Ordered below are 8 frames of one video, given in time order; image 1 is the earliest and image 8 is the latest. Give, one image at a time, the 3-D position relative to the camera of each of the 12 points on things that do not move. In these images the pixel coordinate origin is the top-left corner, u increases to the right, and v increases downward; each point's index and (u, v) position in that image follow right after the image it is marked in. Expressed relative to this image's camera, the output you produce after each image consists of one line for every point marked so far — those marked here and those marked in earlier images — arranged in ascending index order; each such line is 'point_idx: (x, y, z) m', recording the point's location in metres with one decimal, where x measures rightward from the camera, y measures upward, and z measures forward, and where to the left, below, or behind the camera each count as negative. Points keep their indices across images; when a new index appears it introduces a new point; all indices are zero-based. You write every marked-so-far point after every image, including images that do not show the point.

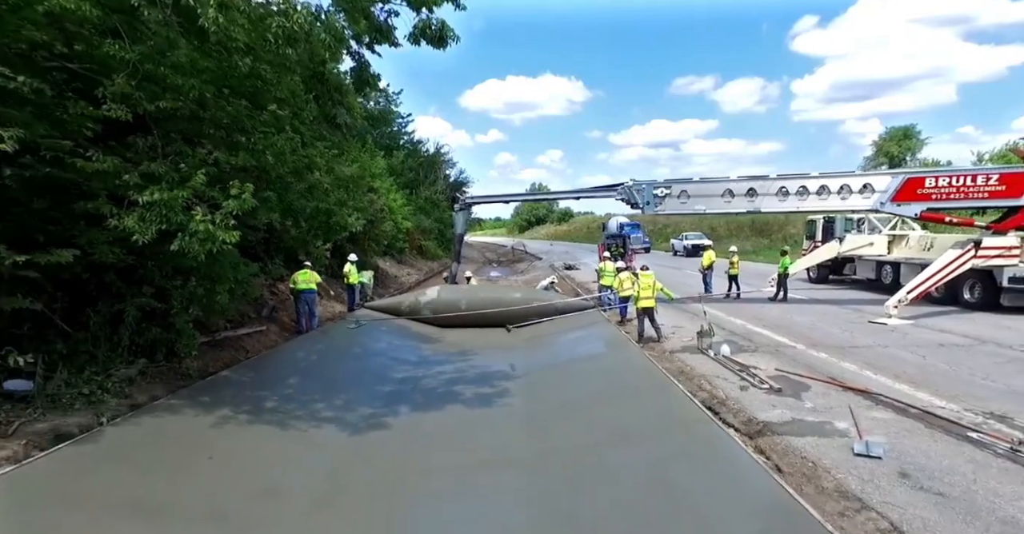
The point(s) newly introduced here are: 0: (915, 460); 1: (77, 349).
0: (+3.4, -1.6, +4.3) m
1: (-4.9, -1.0, +5.8) m
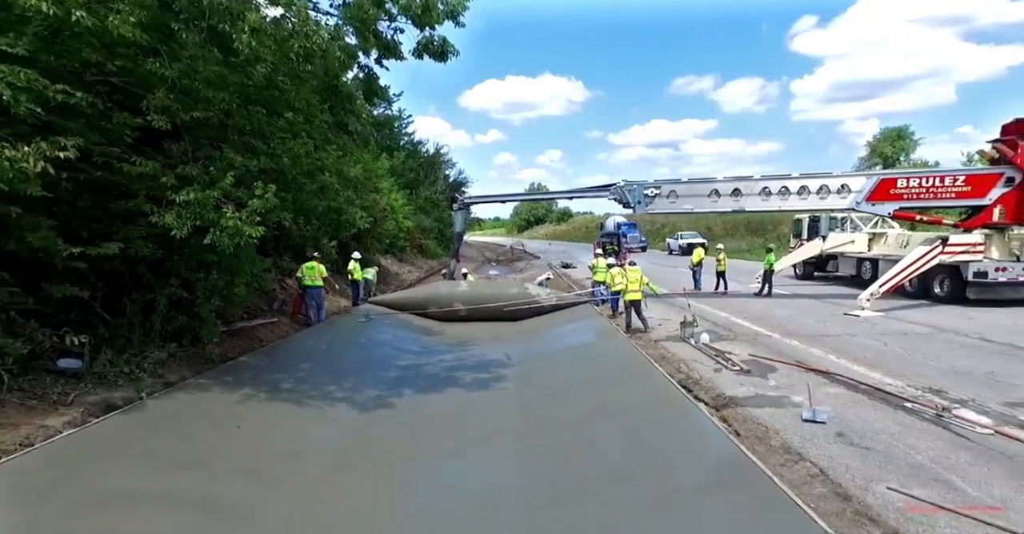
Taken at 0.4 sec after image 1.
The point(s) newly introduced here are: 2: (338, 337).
0: (+3.4, -1.6, +5.0) m
1: (-5.0, -0.9, +6.5) m
2: (-3.5, -1.4, +10.2) m
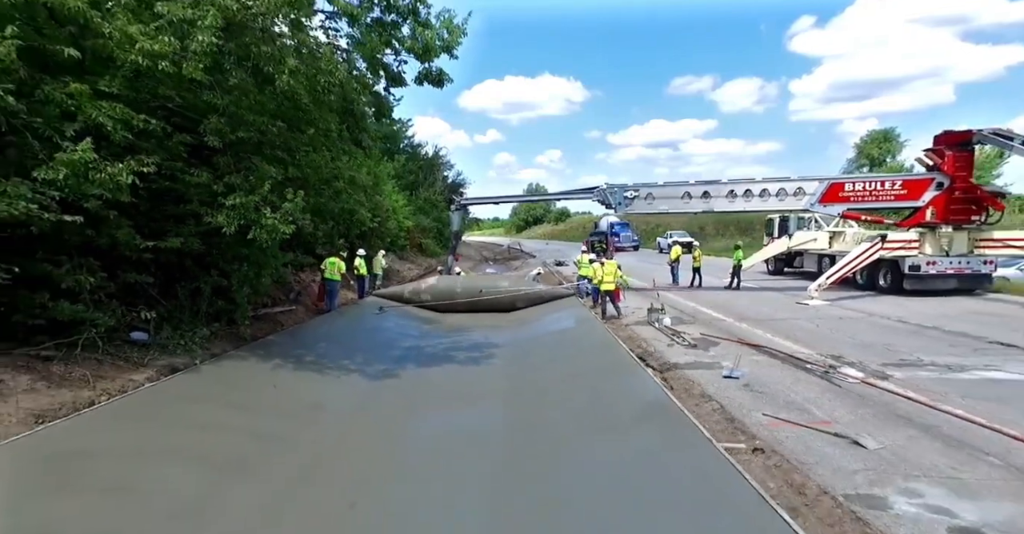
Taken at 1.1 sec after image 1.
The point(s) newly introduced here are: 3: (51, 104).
0: (+3.1, -1.4, +6.4) m
1: (-5.3, -0.7, +7.9) m
2: (-3.7, -1.2, +11.6) m
3: (-4.8, +1.7, +5.2) m
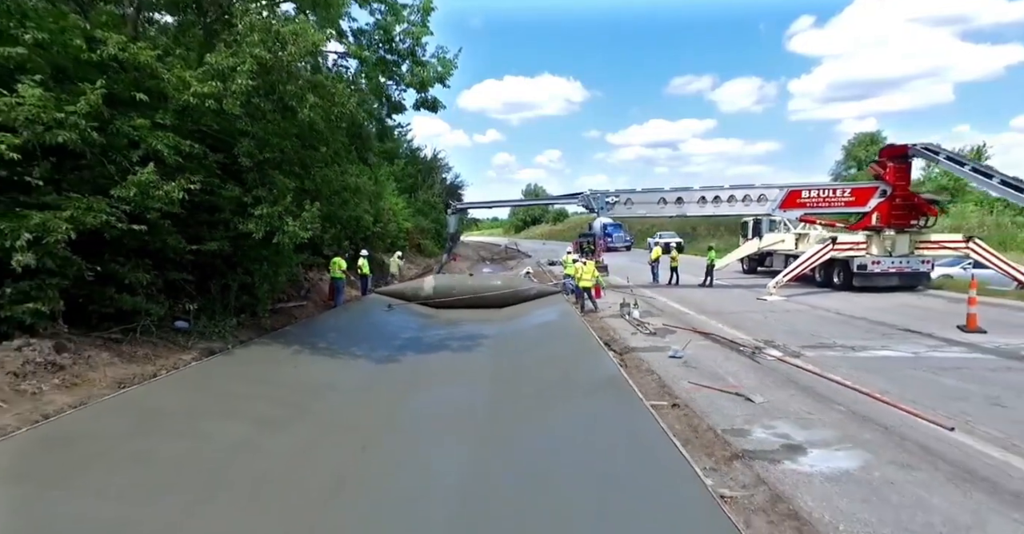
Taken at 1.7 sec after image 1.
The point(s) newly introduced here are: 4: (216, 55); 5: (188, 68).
0: (+2.8, -1.4, +7.8) m
1: (-5.5, -0.7, +9.3) m
2: (-4.0, -1.2, +13.0) m
3: (-5.1, +1.7, +6.6) m
4: (-4.0, +2.9, +6.8) m
5: (-4.5, +2.7, +6.9) m
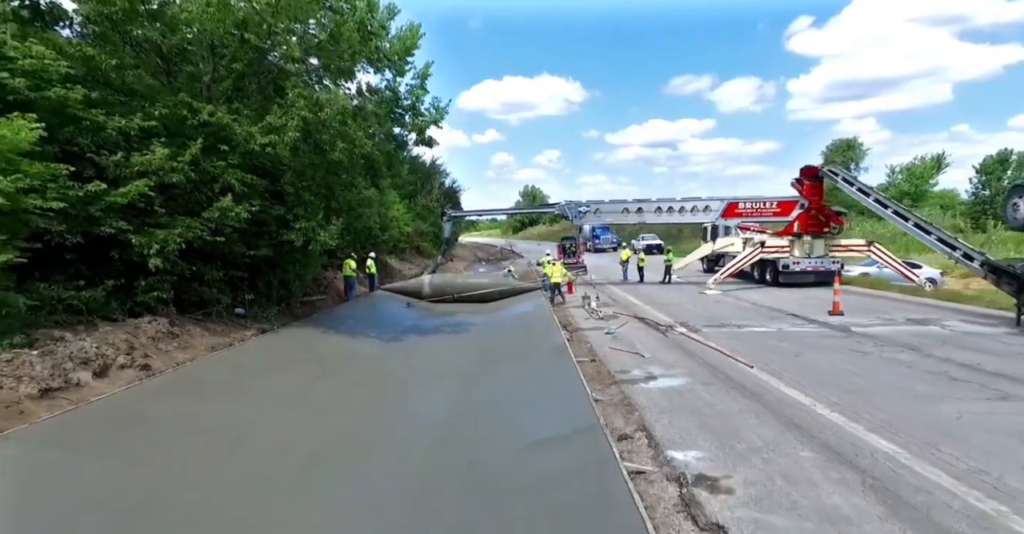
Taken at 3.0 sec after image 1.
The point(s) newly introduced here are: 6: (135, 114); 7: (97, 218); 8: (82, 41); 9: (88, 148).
0: (+2.3, -1.4, +10.6) m
1: (-6.0, -0.7, +12.0) m
2: (-4.6, -1.2, +15.7) m
3: (-5.6, +1.7, +9.3) m
4: (-4.5, +2.9, +9.6) m
5: (-5.0, +2.7, +9.6) m
6: (-6.2, +2.5, +8.2) m
7: (-6.4, +0.8, +7.8) m
8: (-6.6, +3.5, +7.8) m
9: (-6.5, +1.8, +7.8) m
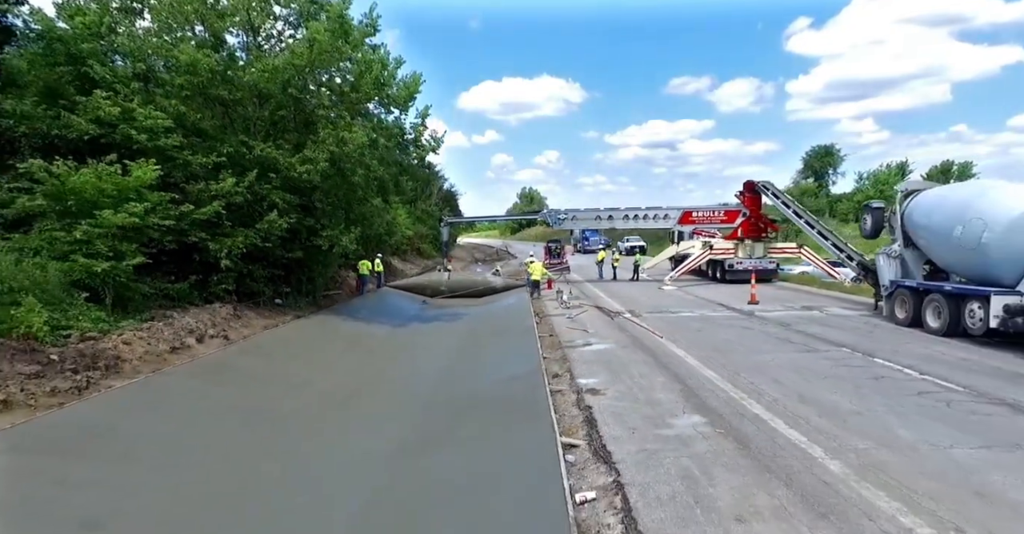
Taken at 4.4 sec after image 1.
0: (+1.9, -1.4, +13.5) m
1: (-6.5, -0.7, +14.9) m
2: (-5.0, -1.2, +18.6) m
3: (-6.1, +1.8, +12.2) m
4: (-5.0, +2.9, +12.5) m
5: (-5.5, +2.8, +12.5) m
6: (-6.6, +2.5, +11.1) m
7: (-6.9, +0.8, +10.7) m
8: (-7.1, +3.5, +10.7) m
9: (-7.0, +1.8, +10.7) m
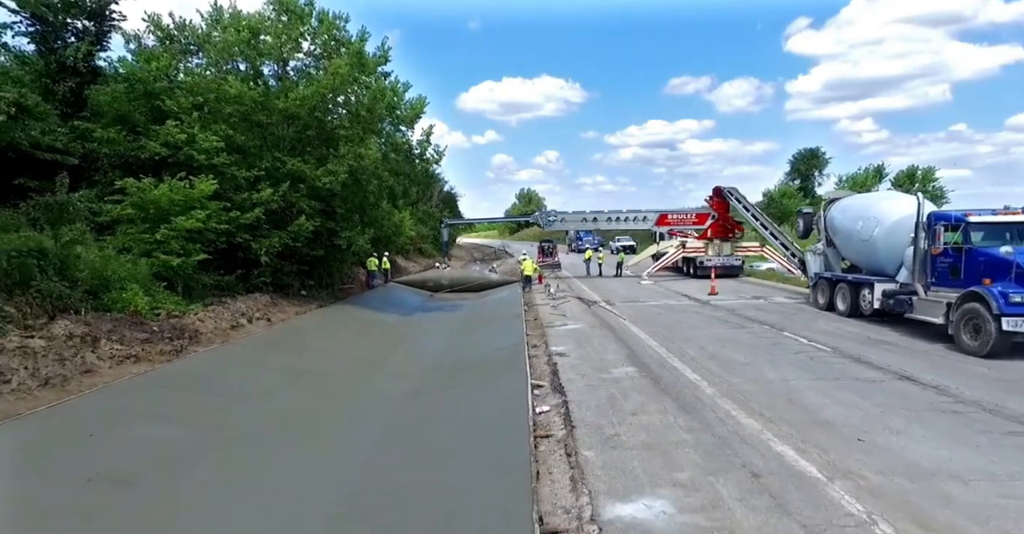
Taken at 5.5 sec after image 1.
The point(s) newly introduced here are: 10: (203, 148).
0: (+1.6, -1.2, +15.7) m
1: (-6.8, -0.6, +17.1) m
2: (-5.3, -1.1, +20.8) m
3: (-6.3, +1.9, +14.4) m
4: (-5.2, +3.0, +14.7) m
5: (-5.7, +2.9, +14.8) m
6: (-6.9, +2.6, +13.3) m
7: (-7.1, +0.9, +12.9) m
8: (-7.4, +3.6, +12.9) m
9: (-7.3, +1.9, +12.9) m
10: (-7.2, +2.8, +11.9) m
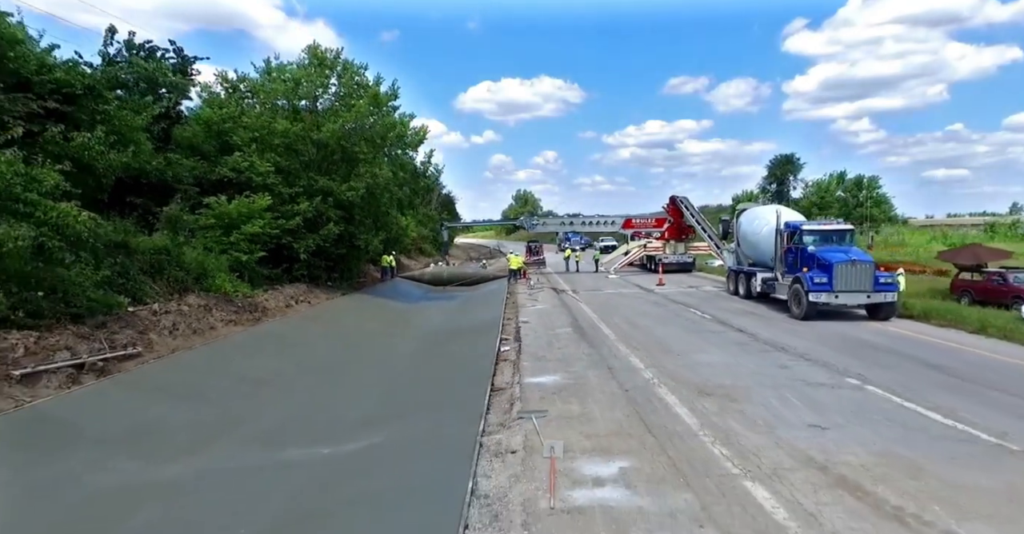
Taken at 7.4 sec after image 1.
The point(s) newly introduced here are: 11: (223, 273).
0: (+1.1, -1.1, +19.5) m
1: (-7.3, -0.5, +20.9) m
2: (-5.8, -1.0, +24.6) m
3: (-6.9, +2.0, +18.2) m
4: (-5.8, +3.2, +18.5) m
5: (-6.3, +3.0, +18.6) m
6: (-7.4, +2.8, +17.1) m
7: (-7.6, +1.0, +16.7) m
8: (-7.9, +3.8, +16.7) m
9: (-7.8, +2.1, +16.7) m
10: (-7.8, +3.0, +15.6) m
11: (-7.8, -0.2, +13.6) m
